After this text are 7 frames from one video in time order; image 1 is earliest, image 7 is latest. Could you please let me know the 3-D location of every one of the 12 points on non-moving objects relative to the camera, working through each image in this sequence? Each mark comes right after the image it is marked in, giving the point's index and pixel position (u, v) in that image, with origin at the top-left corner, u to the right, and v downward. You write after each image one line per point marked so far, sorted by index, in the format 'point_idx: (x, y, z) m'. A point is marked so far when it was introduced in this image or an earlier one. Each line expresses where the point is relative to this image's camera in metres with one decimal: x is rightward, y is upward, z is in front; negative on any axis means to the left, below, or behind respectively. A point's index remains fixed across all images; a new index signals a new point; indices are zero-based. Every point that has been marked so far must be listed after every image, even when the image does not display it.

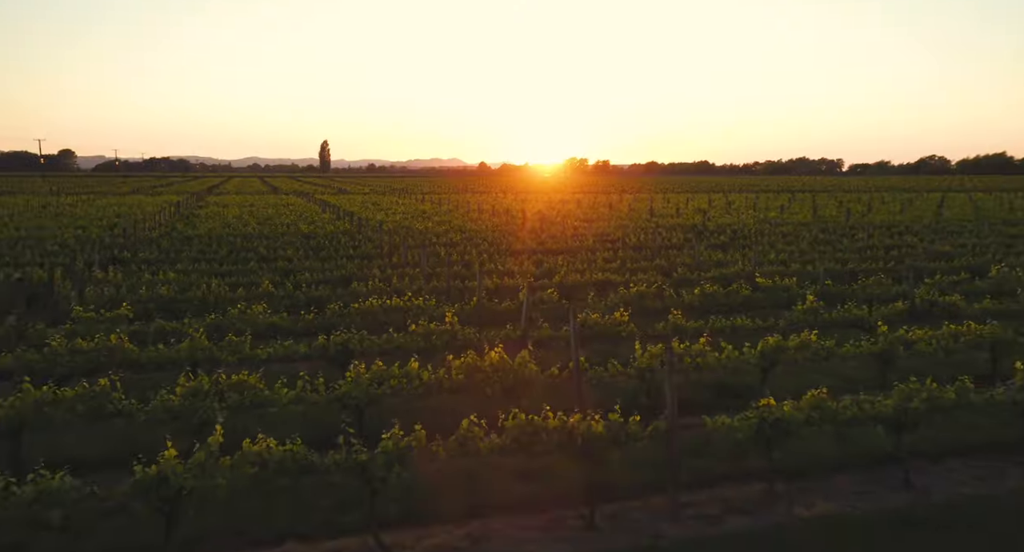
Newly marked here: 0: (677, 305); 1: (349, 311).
0: (+3.5, -0.6, +15.3) m
1: (-3.0, -0.7, +13.6) m
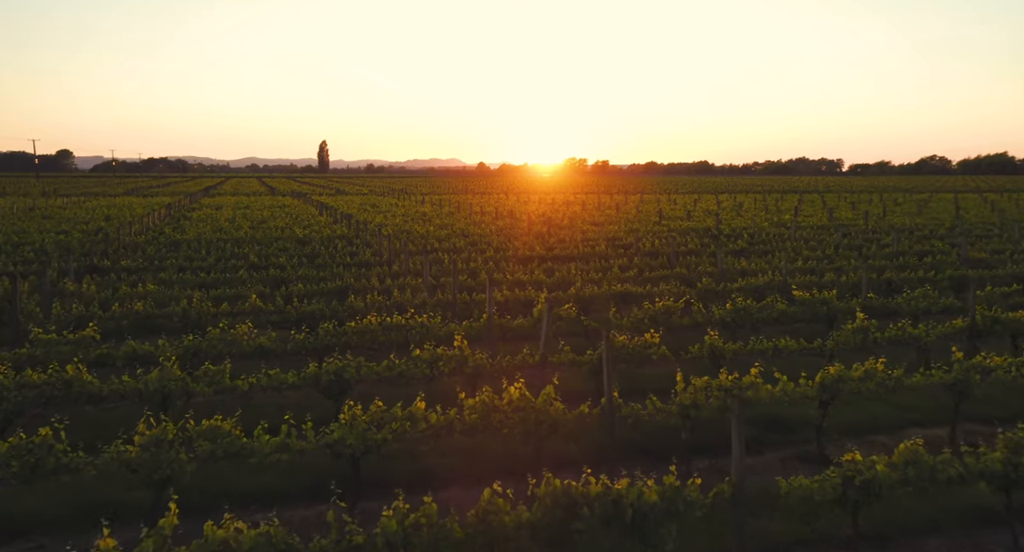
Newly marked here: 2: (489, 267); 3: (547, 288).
0: (+3.7, -0.9, +13.8) m
1: (-2.8, -0.9, +12.1) m
2: (-0.6, +0.2, +19.5) m
3: (+0.8, -0.4, +17.2) m
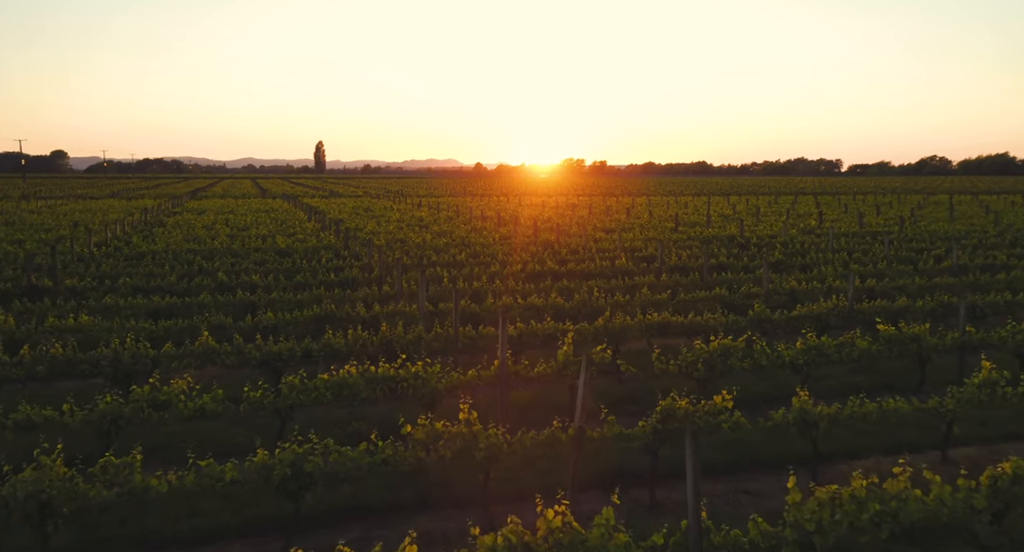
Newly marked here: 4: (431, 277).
0: (+4.0, -1.4, +11.1) m
1: (-2.5, -1.4, +9.3) m
2: (-0.4, -0.3, +16.7) m
3: (+1.1, -0.8, +14.4) m
4: (-2.1, 0.0, +18.2) m
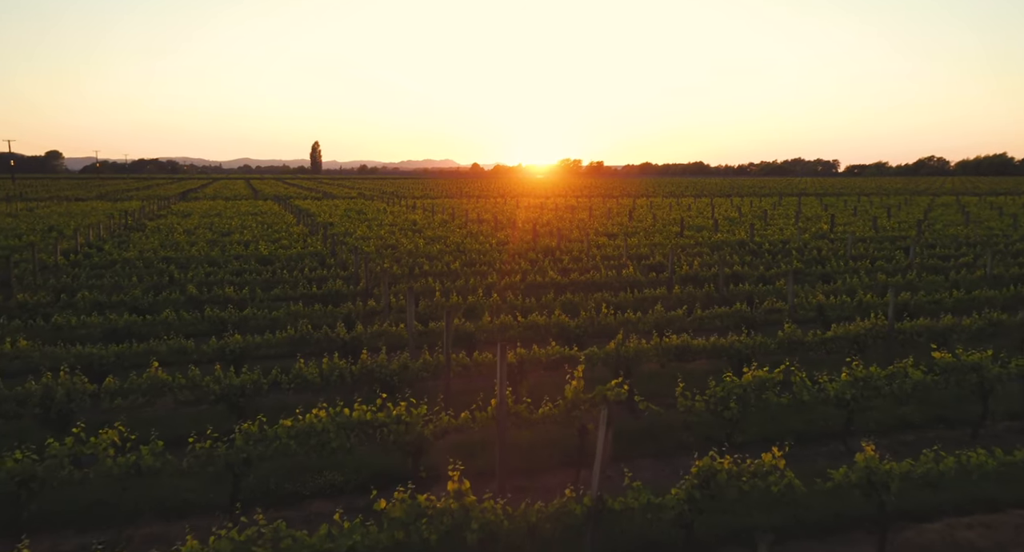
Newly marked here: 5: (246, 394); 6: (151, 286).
0: (+4.0, -1.6, +9.5) m
1: (-2.5, -1.7, +7.8) m
2: (-0.4, -0.6, +15.1) m
3: (+1.1, -1.1, +12.9) m
4: (-2.1, -0.3, +16.6) m
5: (-3.6, -1.6, +9.7) m
6: (-8.6, -0.2, +17.1) m
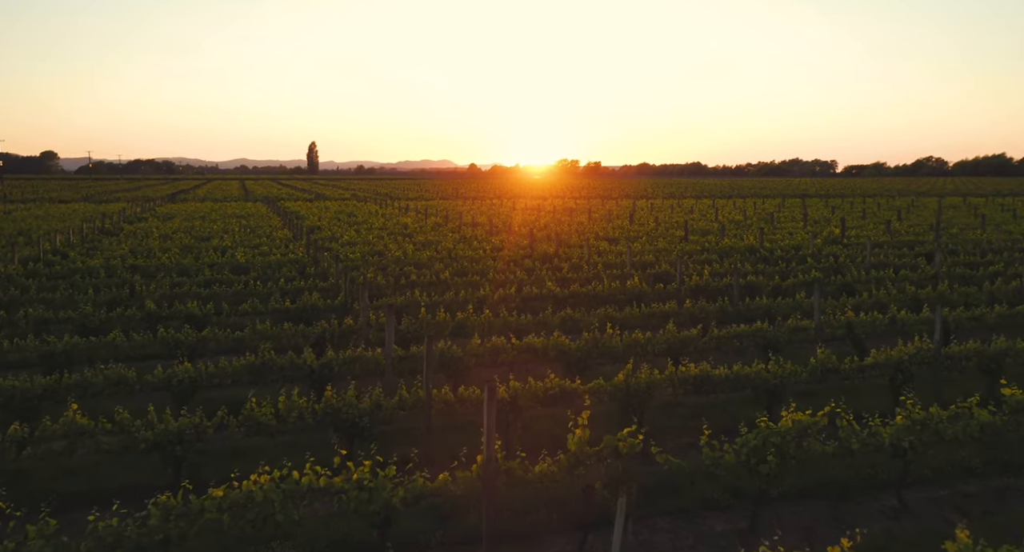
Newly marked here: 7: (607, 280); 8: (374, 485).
0: (+3.9, -1.9, +7.9) m
1: (-2.6, -2.0, +6.1) m
2: (-0.5, -0.8, +13.5) m
3: (+1.0, -1.4, +11.3) m
4: (-2.2, -0.6, +15.0) m
5: (-3.7, -1.9, +8.1) m
6: (-8.8, -0.5, +15.5) m
7: (+2.5, -0.1, +18.7) m
8: (-1.3, -1.9, +6.5) m
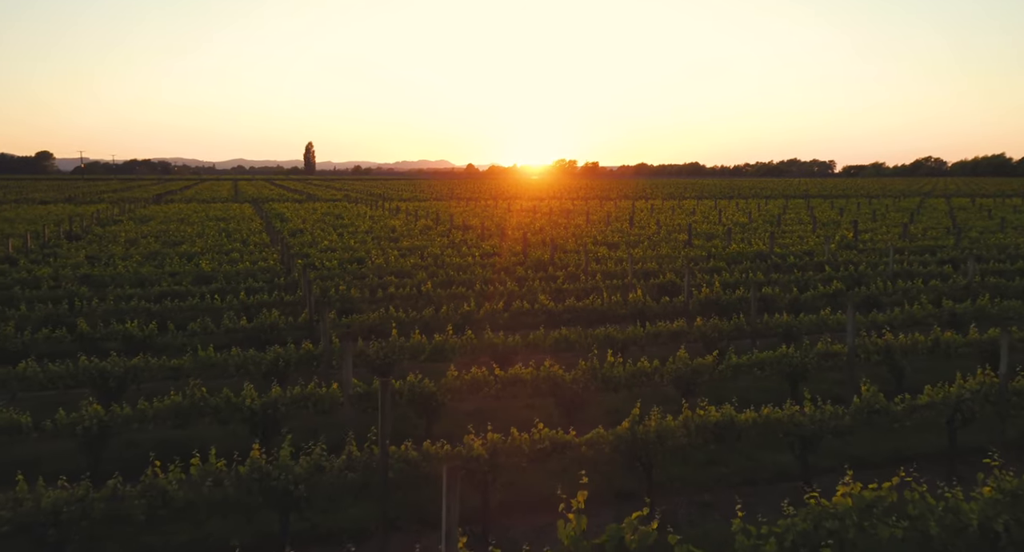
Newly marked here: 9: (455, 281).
0: (+3.7, -2.2, +6.1) m
1: (-2.8, -2.2, +4.3) m
2: (-0.8, -1.1, +11.7) m
3: (+0.7, -1.7, +9.4) m
4: (-2.5, -0.9, +13.2) m
5: (-3.9, -2.1, +6.2) m
6: (-9.0, -0.8, +13.6) m
7: (+2.2, -0.4, +16.8) m
8: (-1.5, -2.2, +4.7) m
9: (-1.4, -0.1, +18.2) m
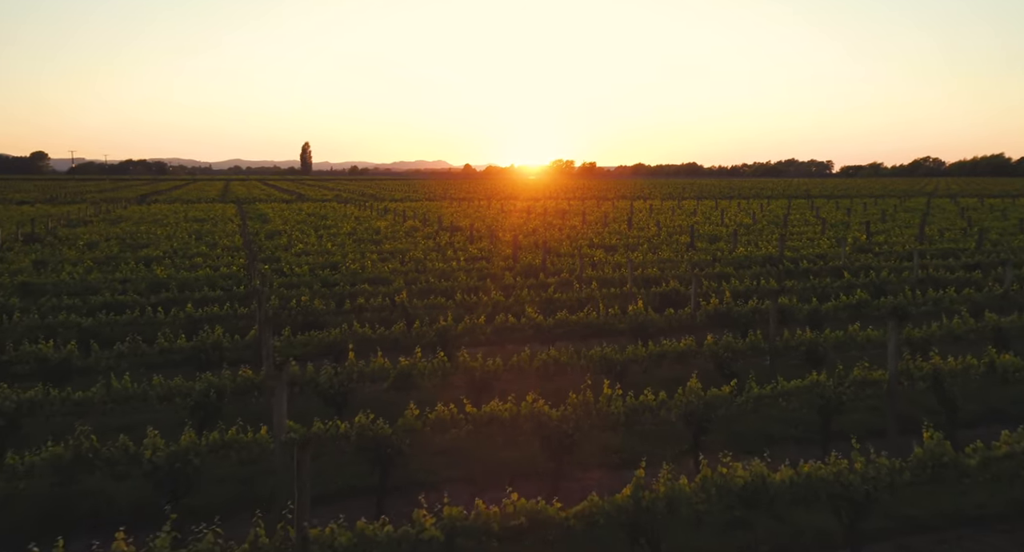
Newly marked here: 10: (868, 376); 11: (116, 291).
0: (+3.4, -2.4, +4.3) m
1: (-3.1, -2.4, +2.4) m
2: (-1.1, -1.3, +9.8) m
3: (+0.4, -1.8, +7.6) m
4: (-2.8, -1.0, +11.3) m
5: (-4.2, -2.3, +4.4) m
6: (-9.3, -1.0, +11.7) m
7: (+1.9, -0.5, +15.0) m
8: (-1.7, -2.3, +2.8) m
9: (-1.8, -0.3, +16.3) m
10: (+4.8, -1.3, +9.6) m
11: (-8.9, -0.3, +16.0) m
